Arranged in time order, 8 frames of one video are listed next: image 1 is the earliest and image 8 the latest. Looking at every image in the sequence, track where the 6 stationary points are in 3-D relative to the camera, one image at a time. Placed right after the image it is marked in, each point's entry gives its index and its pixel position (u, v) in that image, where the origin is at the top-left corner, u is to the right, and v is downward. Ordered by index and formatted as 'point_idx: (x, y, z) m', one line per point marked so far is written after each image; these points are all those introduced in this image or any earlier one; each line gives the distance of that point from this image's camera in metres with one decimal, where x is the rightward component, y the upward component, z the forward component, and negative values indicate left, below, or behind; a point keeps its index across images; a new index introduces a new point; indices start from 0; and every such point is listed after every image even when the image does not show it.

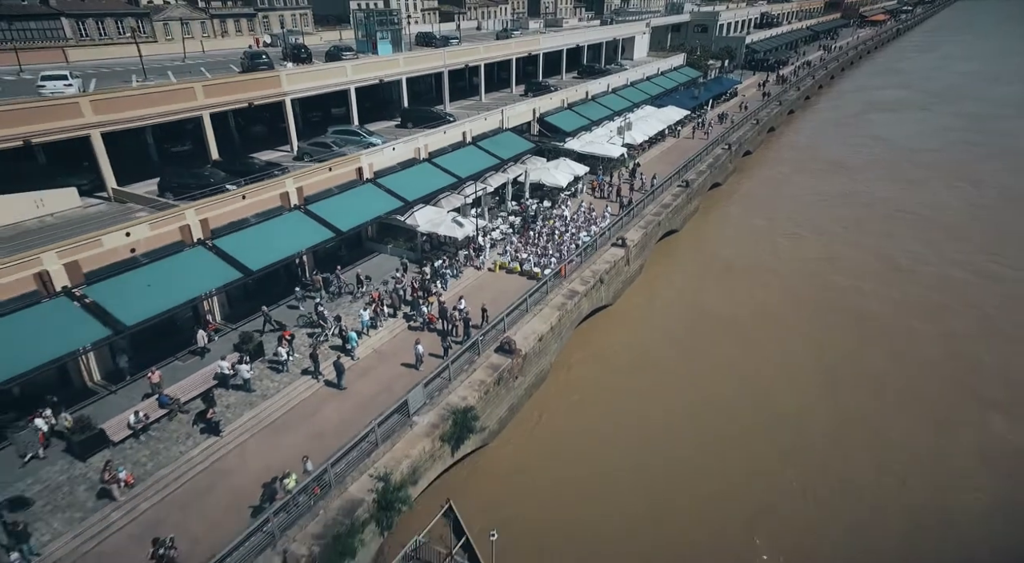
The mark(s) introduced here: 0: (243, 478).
0: (-5.9, -4.2, +13.6) m
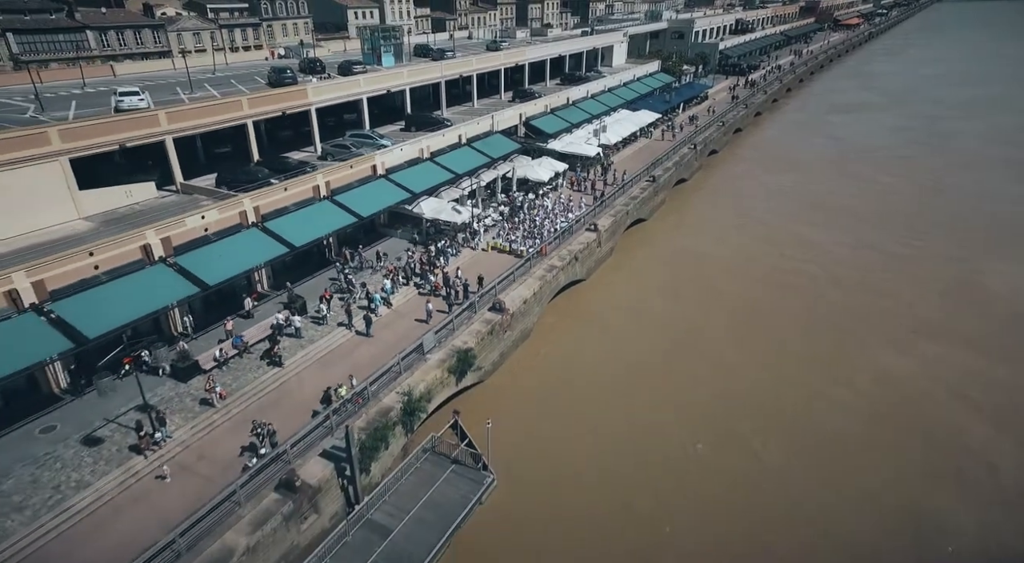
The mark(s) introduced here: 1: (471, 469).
0: (-6.2, -3.2, +18.4) m
1: (-1.3, -5.3, +17.7) m
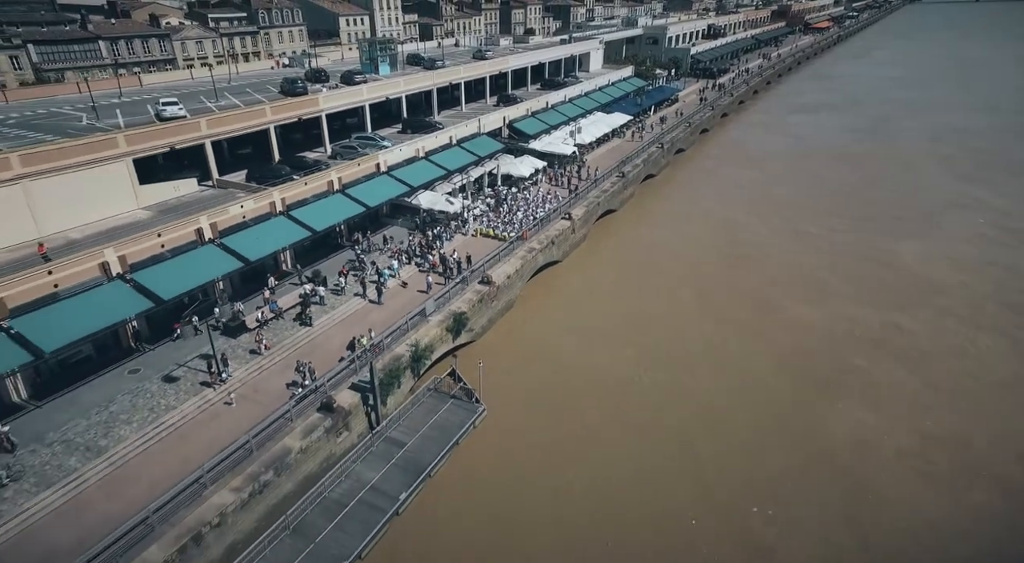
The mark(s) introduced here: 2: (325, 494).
0: (-6.7, -2.3, +23.0) m
1: (-1.8, -4.3, +22.4) m
2: (-5.5, -6.2, +18.0) m
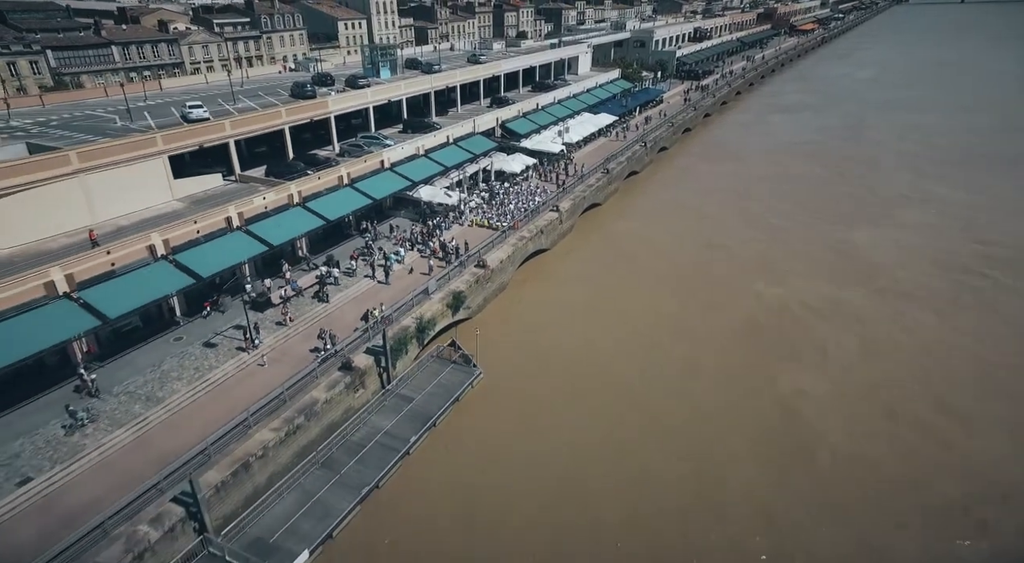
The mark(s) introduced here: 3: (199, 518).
0: (-7.1, -1.5, +26.3) m
1: (-2.1, -3.5, +25.7) m
2: (-5.8, -5.4, +21.3) m
3: (-8.5, -6.4, +16.6) m
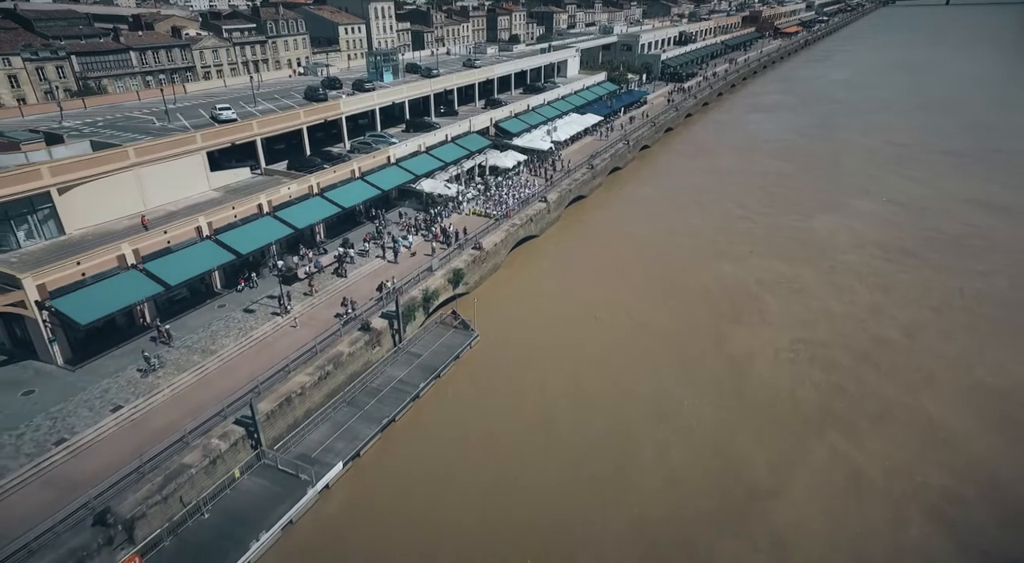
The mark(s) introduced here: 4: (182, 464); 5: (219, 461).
0: (-7.4, -0.3, +30.6) m
1: (-2.5, -2.3, +30.1) m
2: (-6.1, -4.3, +25.6) m
3: (-8.8, -5.3, +21.0) m
4: (-10.2, -5.7, +19.1) m
5: (-9.5, -5.8, +19.9) m
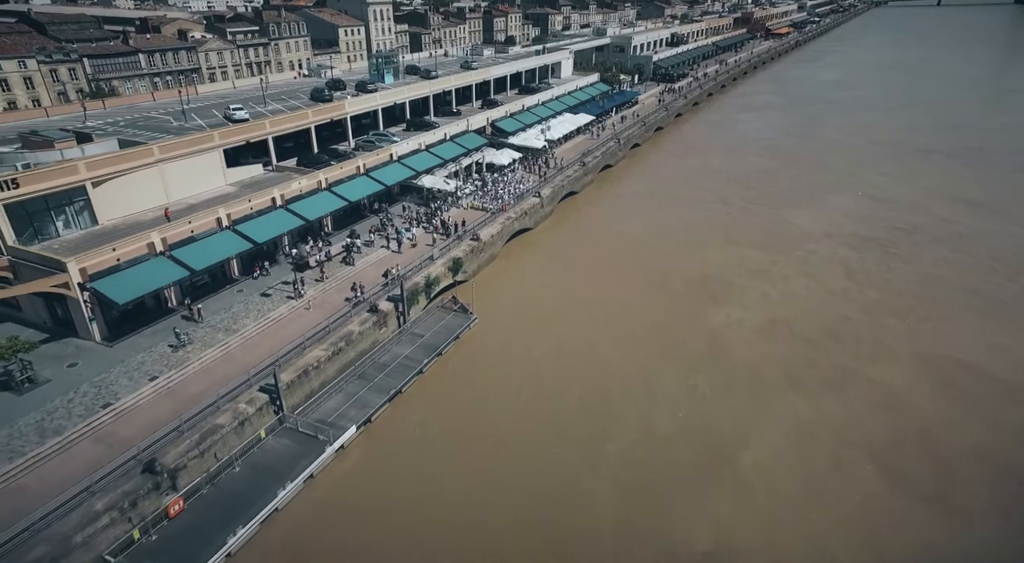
0: (-7.7, +0.3, +33.1) m
1: (-2.7, -1.6, +32.6) m
2: (-6.3, -3.6, +28.1) m
3: (-9.0, -4.6, +23.5) m
4: (-10.4, -5.0, +21.6) m
5: (-9.7, -5.1, +22.4) m
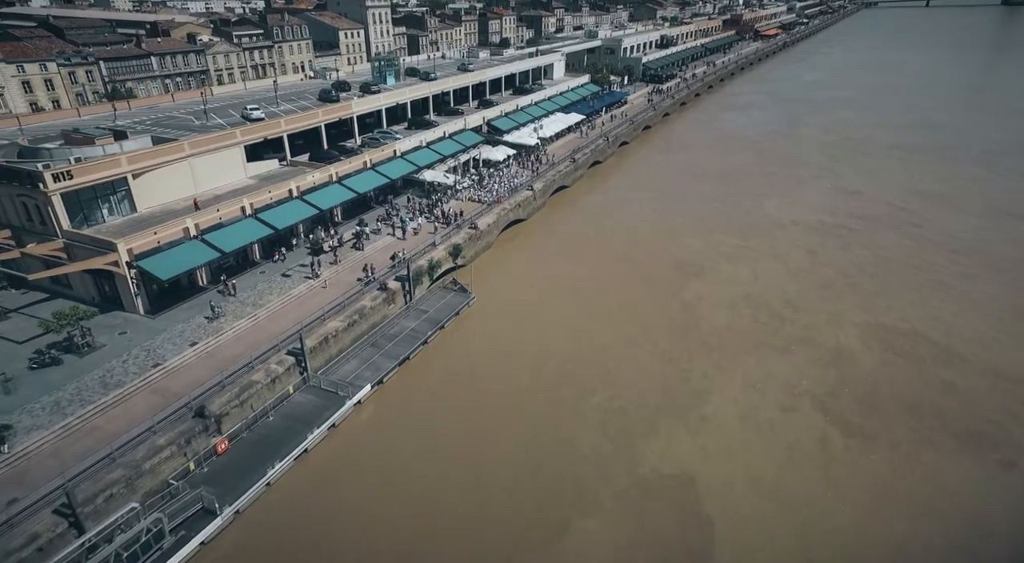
0: (-8.0, +1.3, +36.6) m
1: (-3.0, -0.6, +36.1) m
2: (-6.5, -2.6, +31.7) m
3: (-9.2, -3.6, +27.0) m
4: (-10.6, -4.0, +25.1) m
5: (-9.9, -4.2, +25.9) m
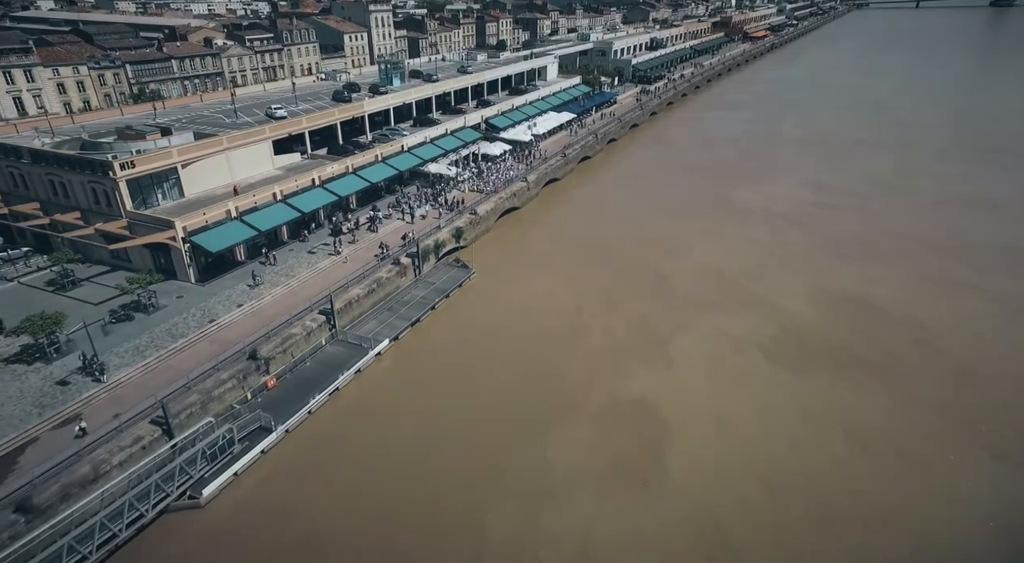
0: (-8.3, +2.8, +41.8) m
1: (-3.3, +0.9, +41.4) m
2: (-6.8, -1.1, +36.9) m
3: (-9.4, -2.1, +32.2) m
4: (-10.9, -2.5, +30.3) m
5: (-10.1, -2.7, +31.1) m
